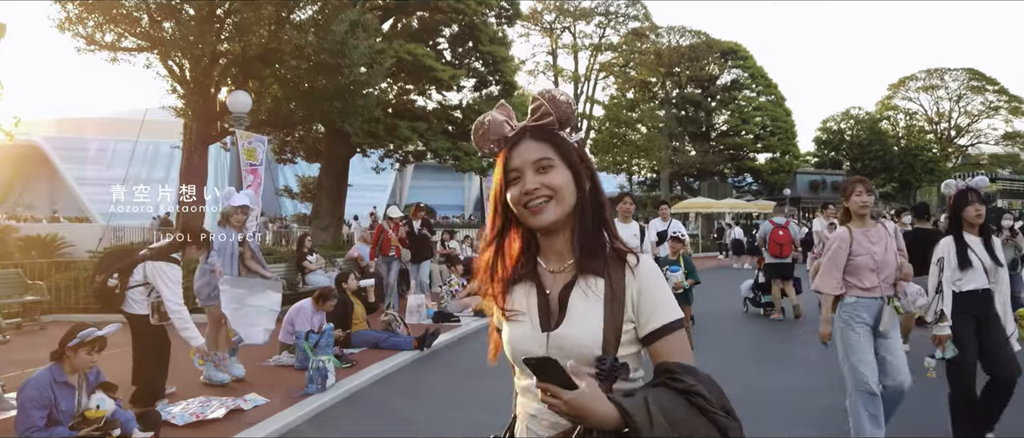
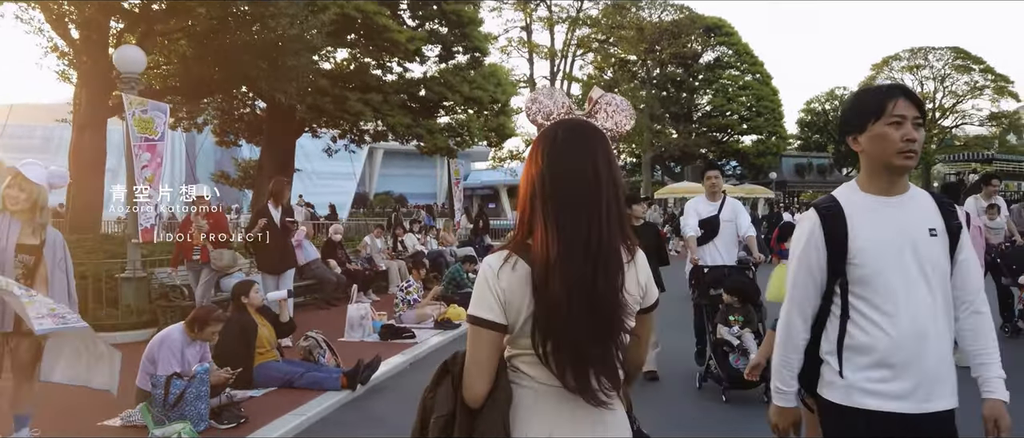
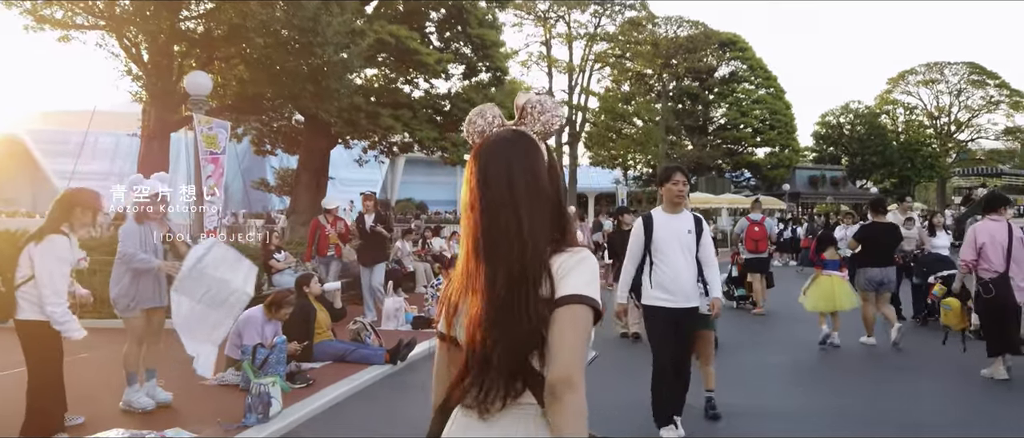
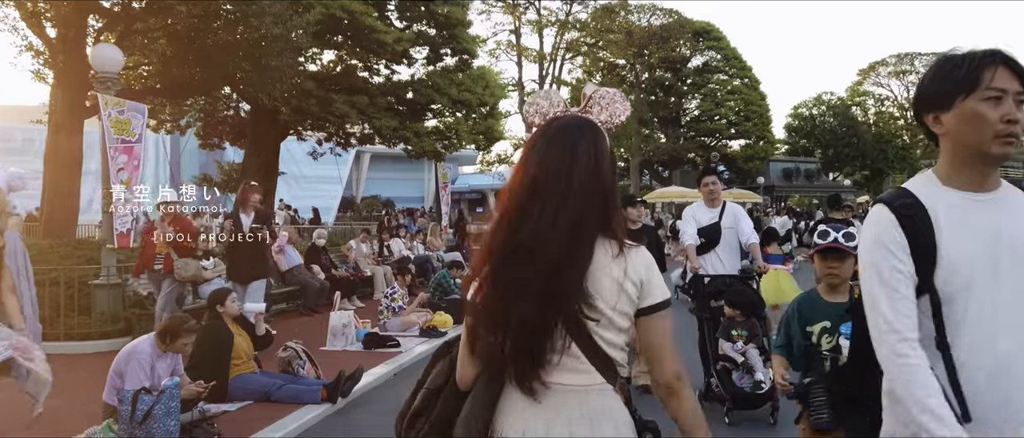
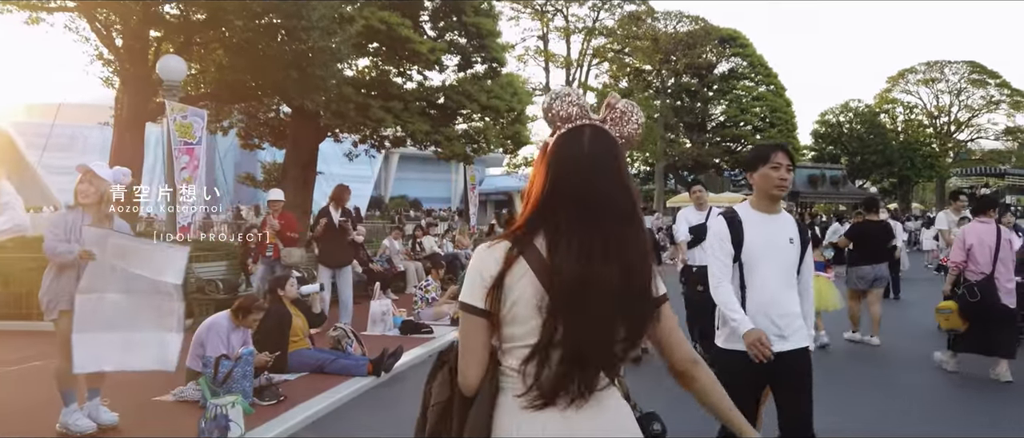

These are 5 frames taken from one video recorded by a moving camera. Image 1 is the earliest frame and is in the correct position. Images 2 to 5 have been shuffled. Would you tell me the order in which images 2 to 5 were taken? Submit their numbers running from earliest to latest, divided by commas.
3, 5, 2, 4
